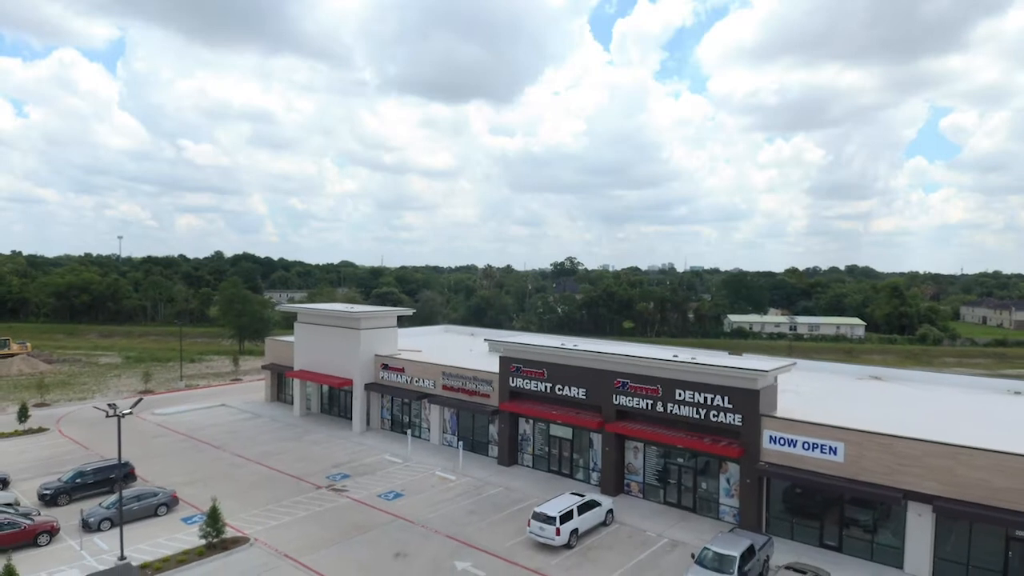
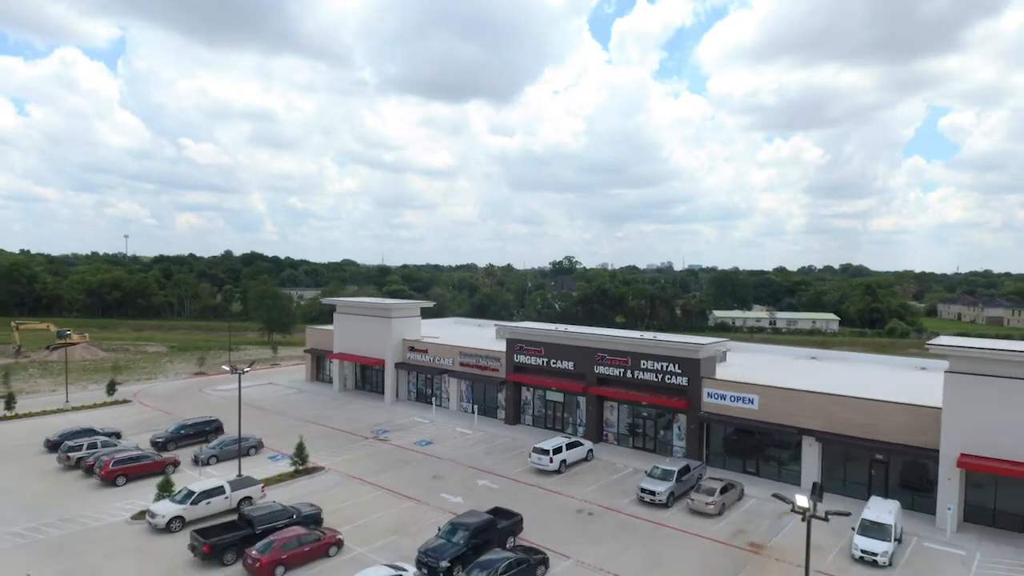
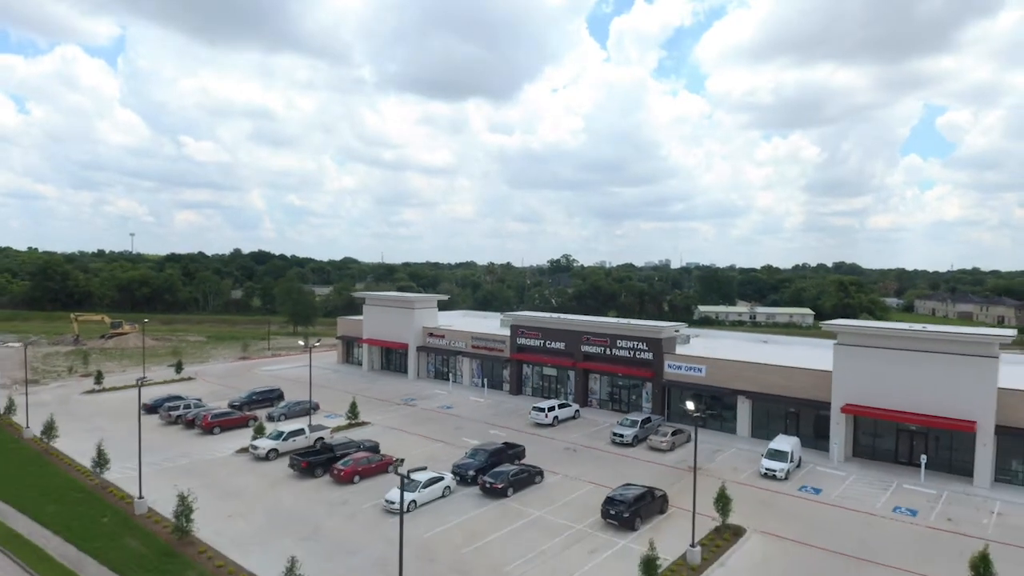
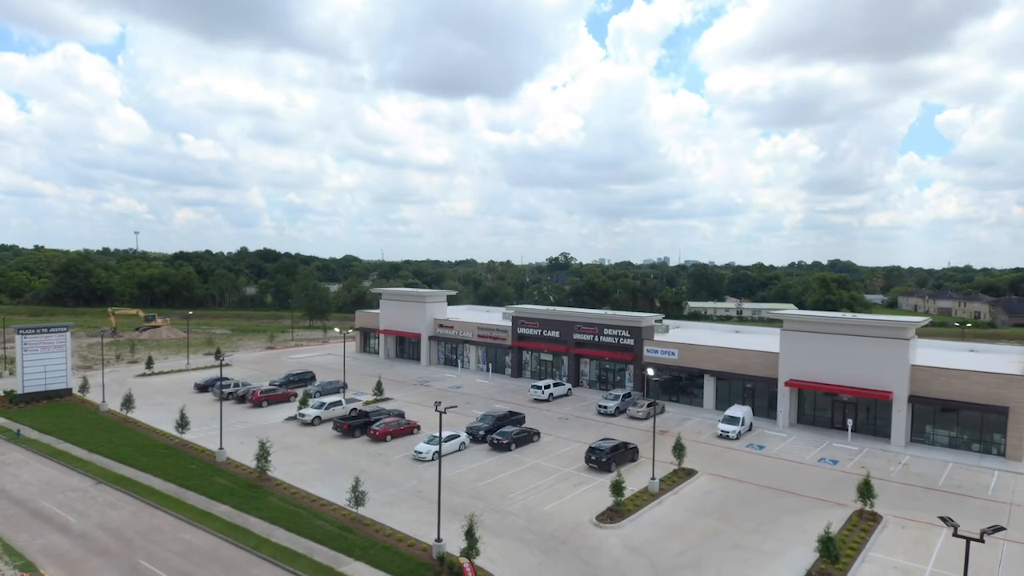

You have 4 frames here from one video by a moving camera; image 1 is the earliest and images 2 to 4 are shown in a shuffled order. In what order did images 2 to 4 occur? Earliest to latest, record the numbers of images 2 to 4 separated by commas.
2, 3, 4
